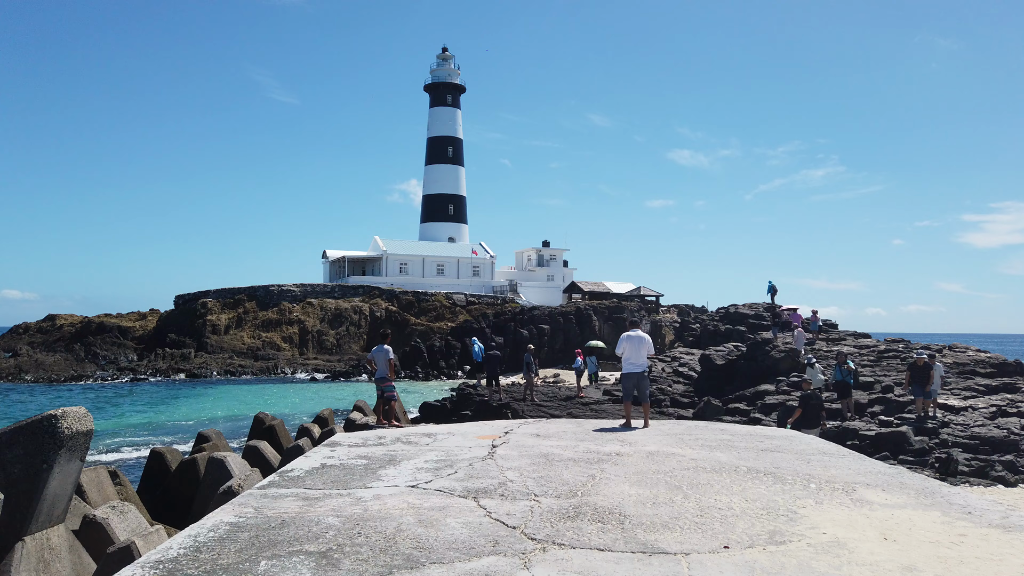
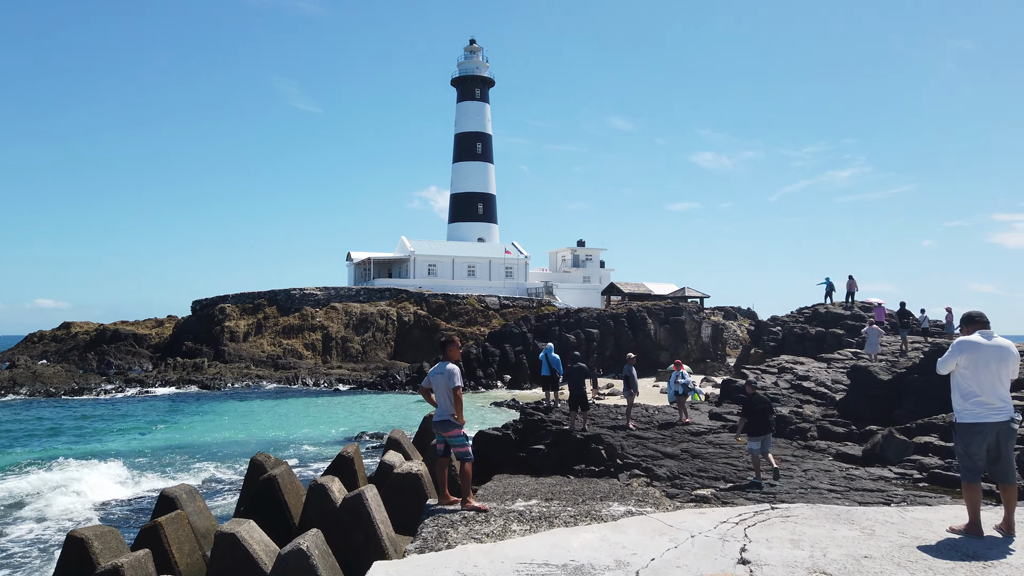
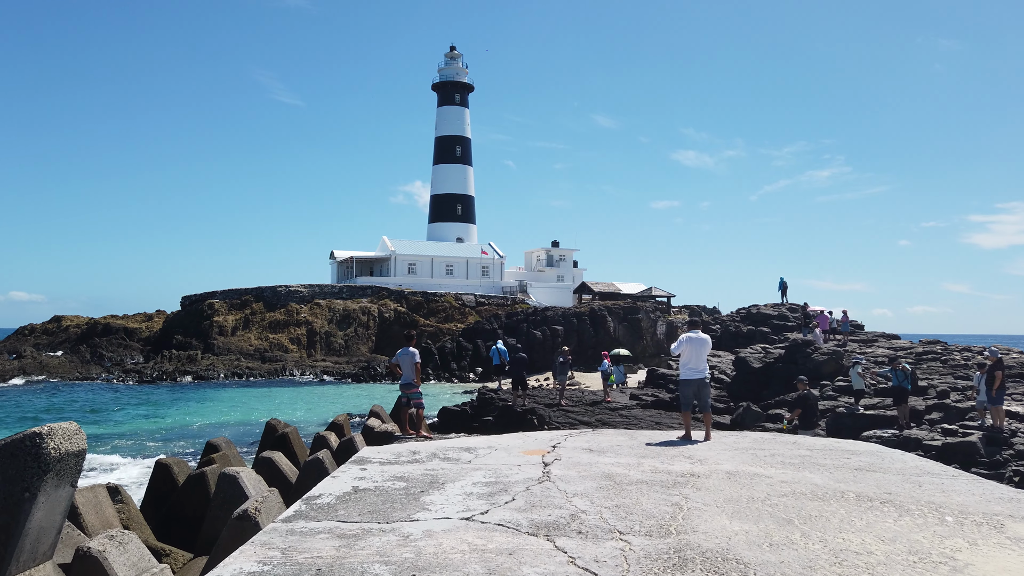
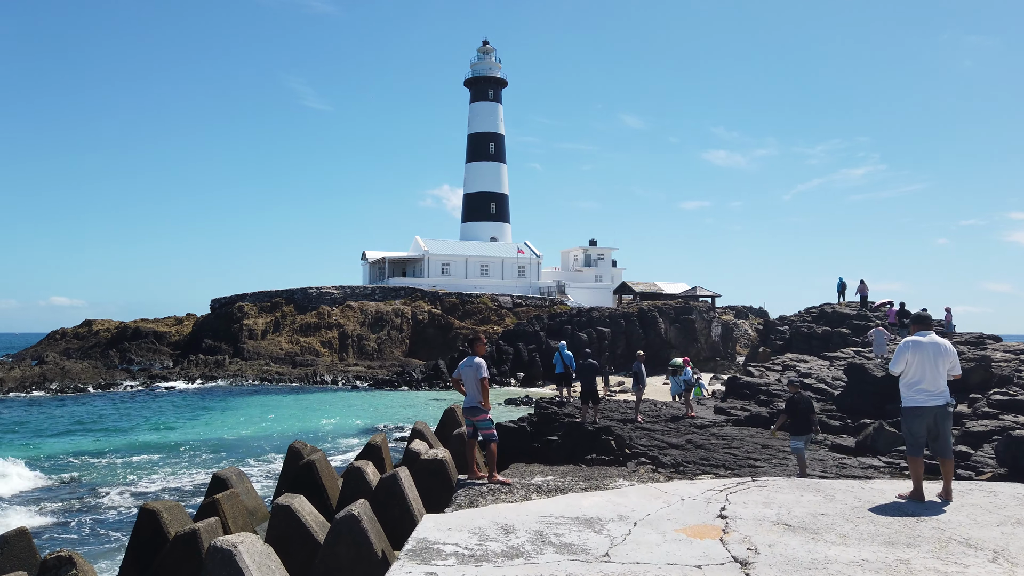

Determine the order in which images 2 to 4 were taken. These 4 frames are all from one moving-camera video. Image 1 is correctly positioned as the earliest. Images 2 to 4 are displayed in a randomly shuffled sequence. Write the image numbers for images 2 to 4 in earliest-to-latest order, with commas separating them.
3, 4, 2
